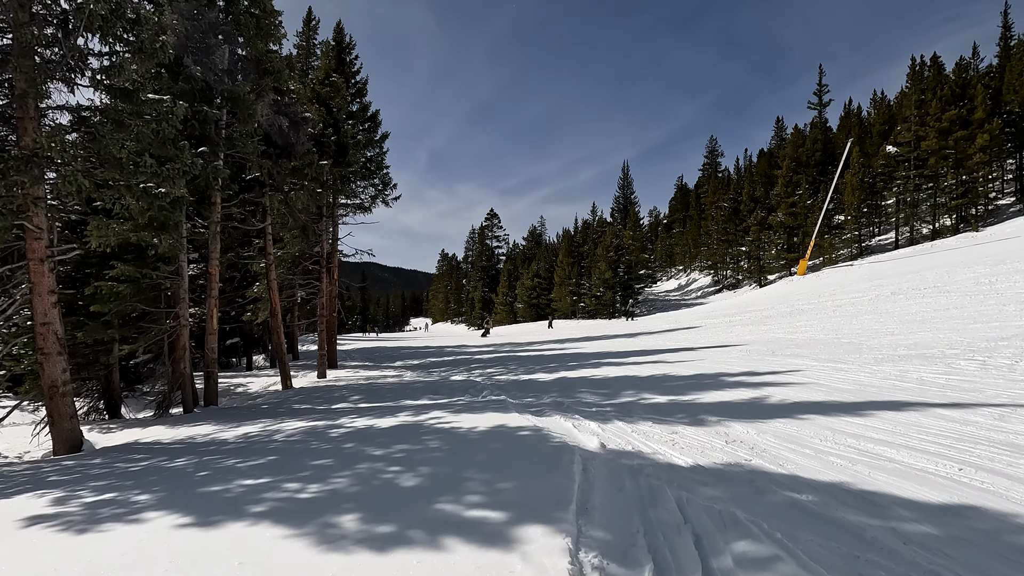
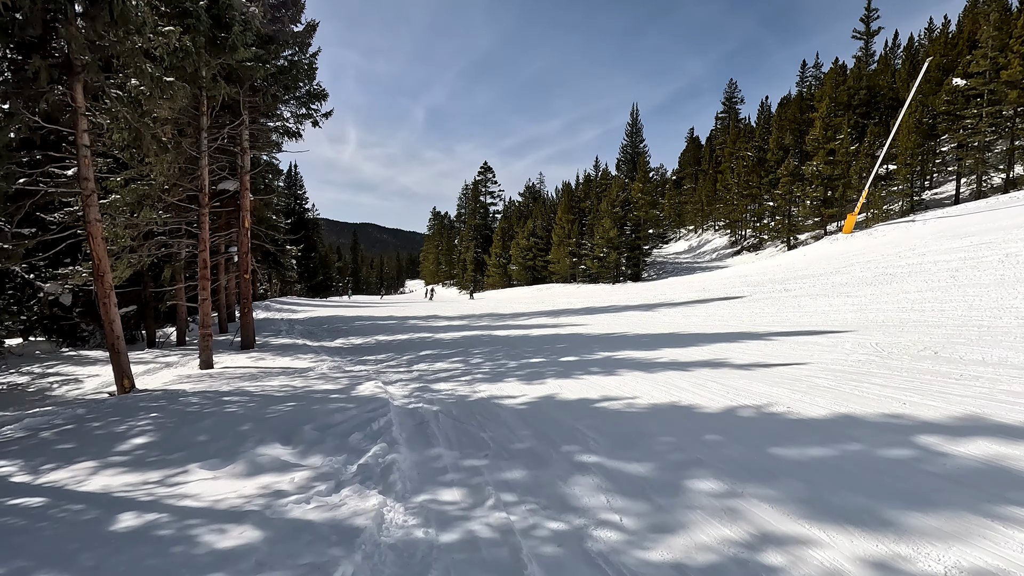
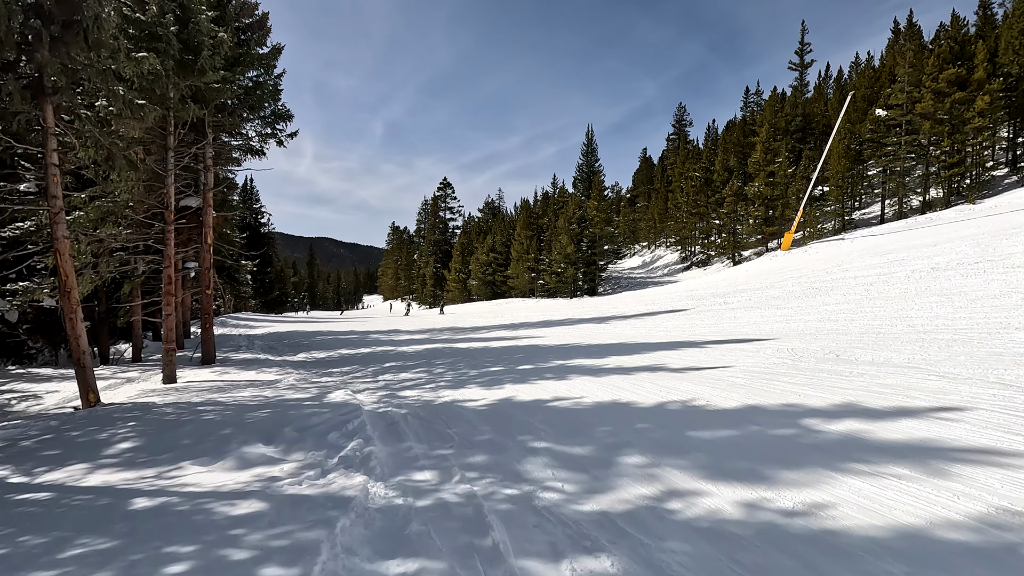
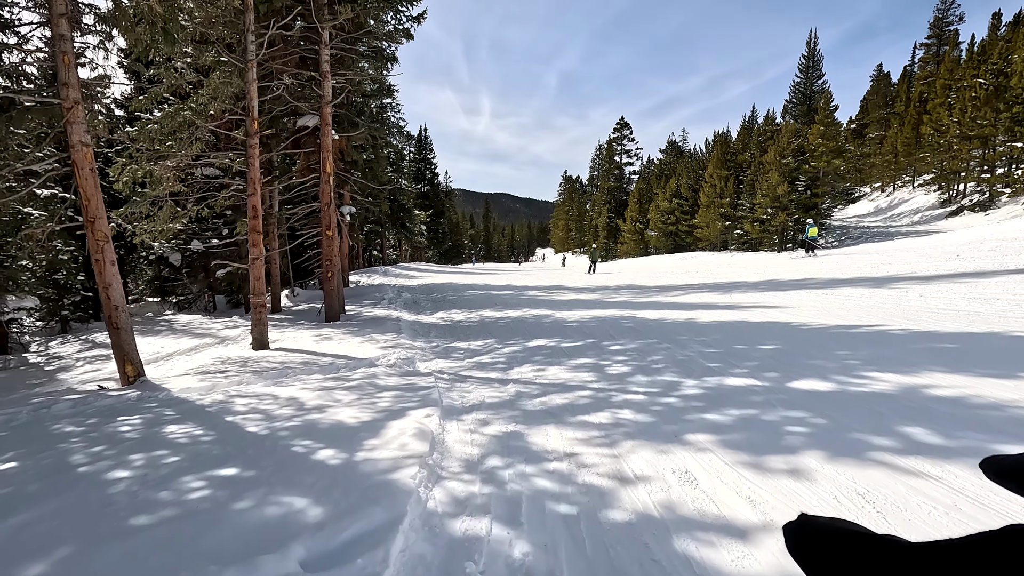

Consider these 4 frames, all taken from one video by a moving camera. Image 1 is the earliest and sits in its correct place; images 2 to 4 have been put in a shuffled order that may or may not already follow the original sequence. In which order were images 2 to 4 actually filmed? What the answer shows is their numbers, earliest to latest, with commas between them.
3, 2, 4
